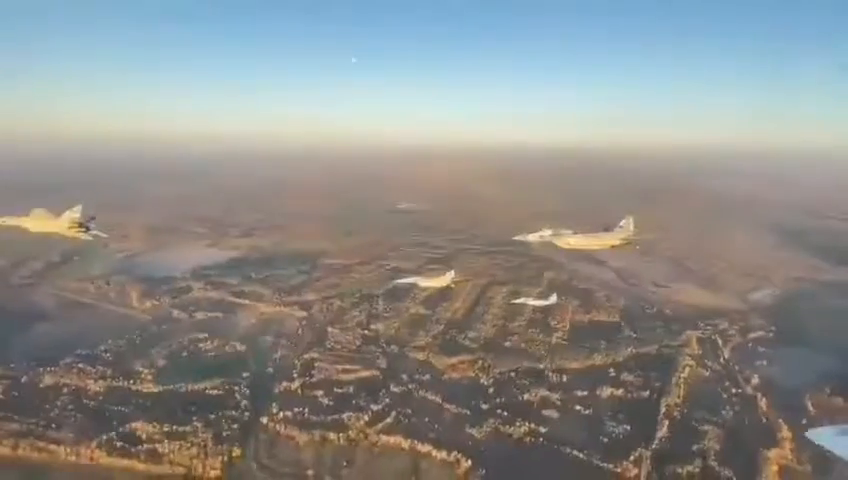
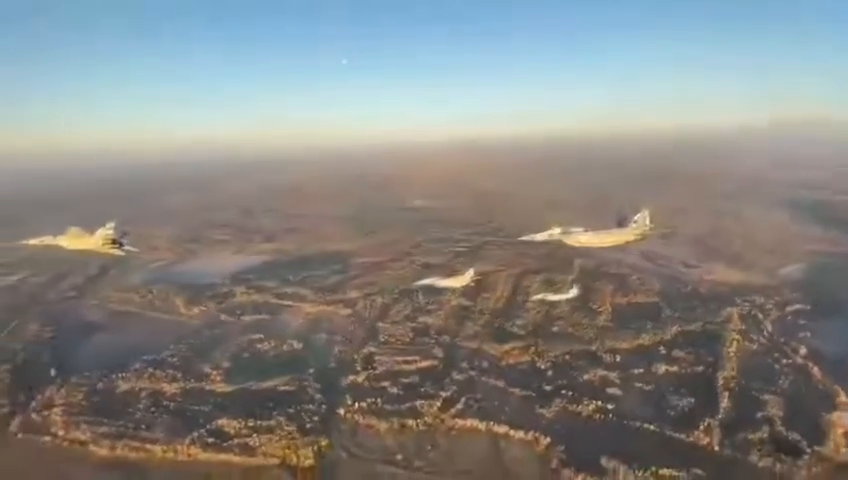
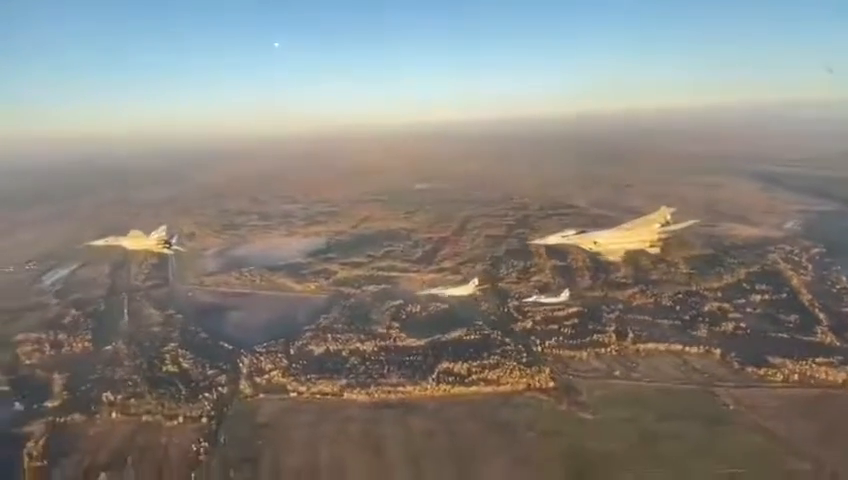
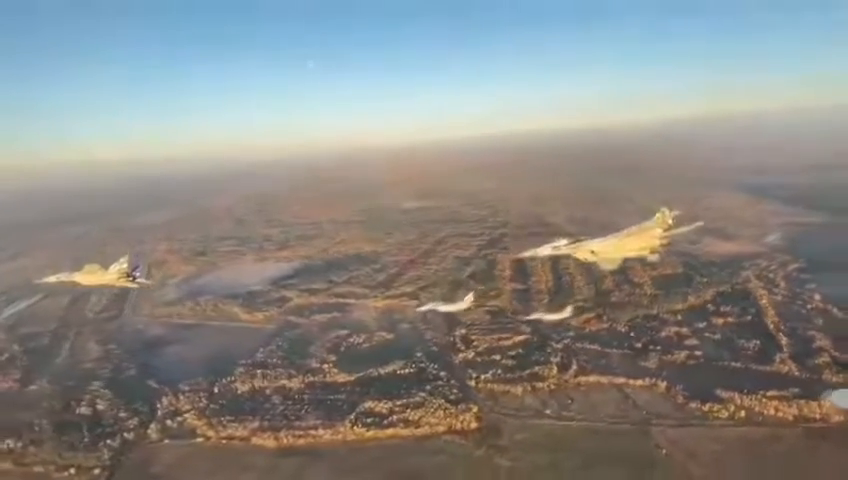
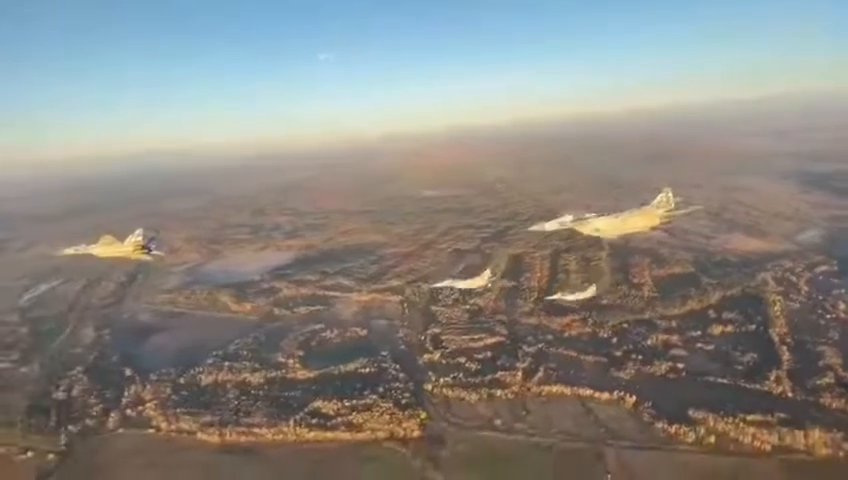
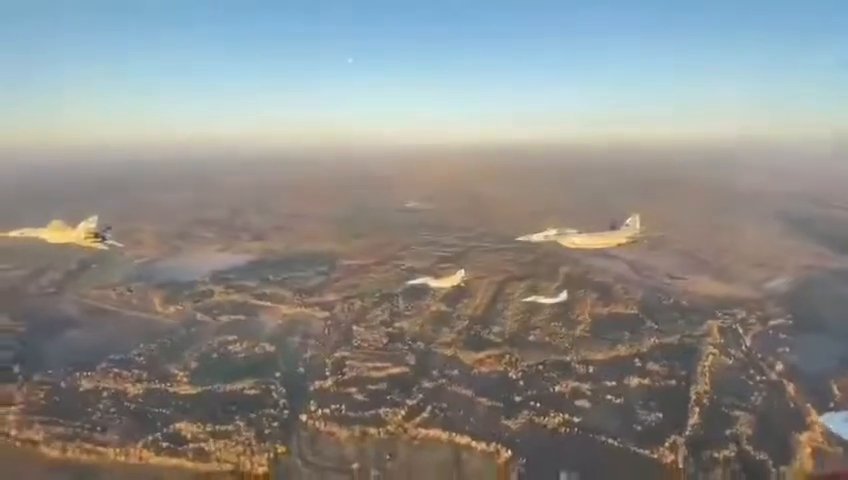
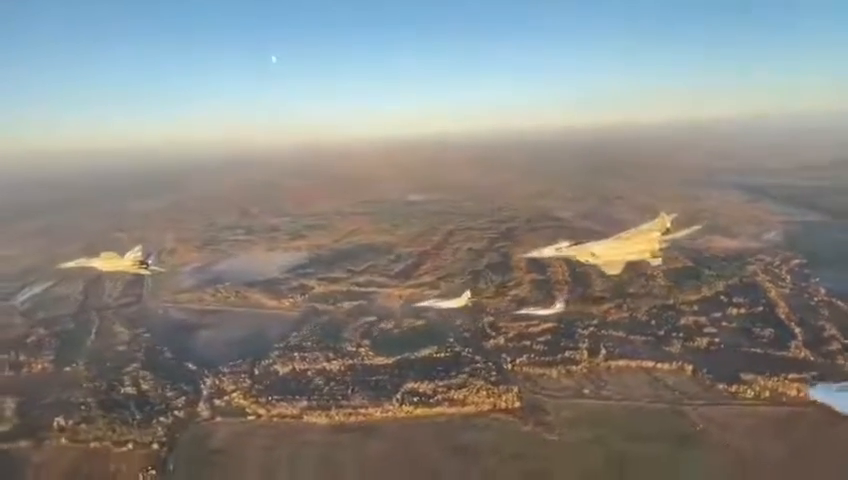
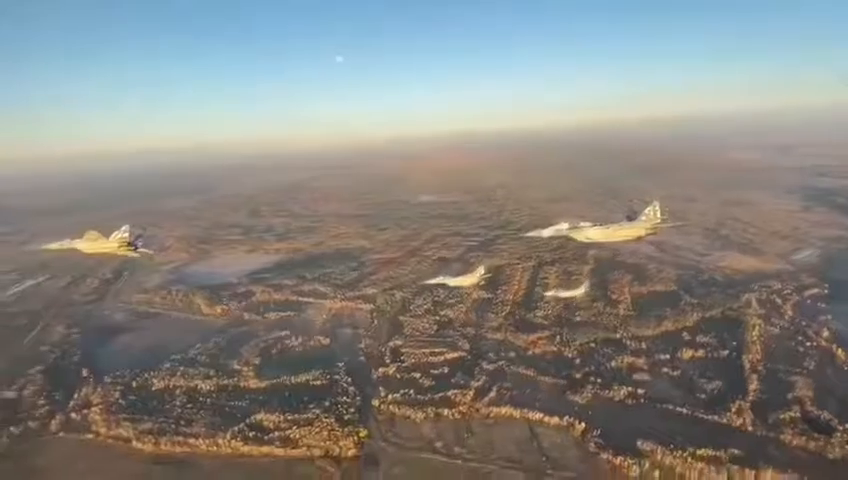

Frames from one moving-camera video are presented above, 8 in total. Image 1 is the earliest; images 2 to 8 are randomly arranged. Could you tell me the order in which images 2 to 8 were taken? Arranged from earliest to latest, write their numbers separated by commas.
6, 2, 8, 5, 4, 7, 3
